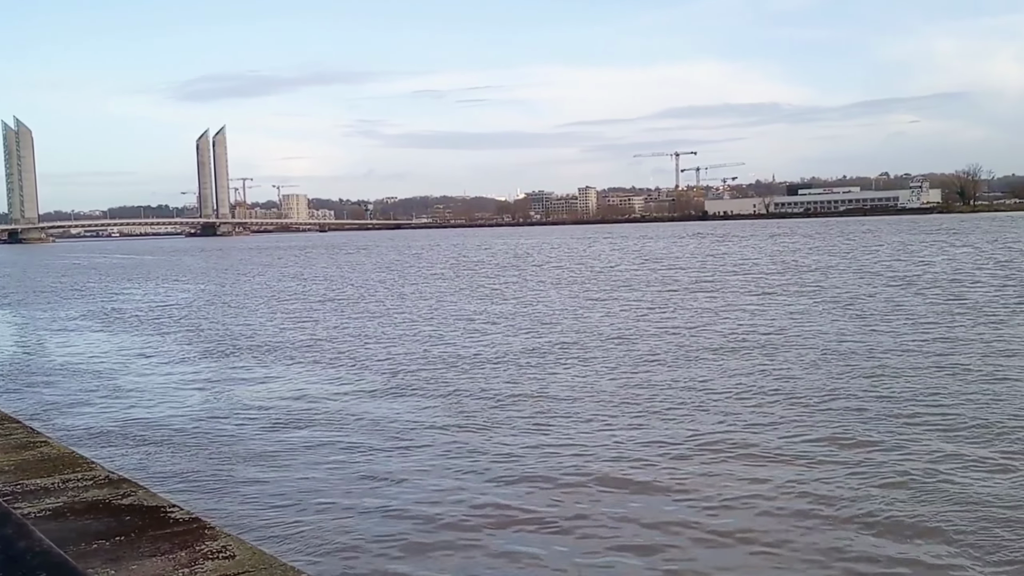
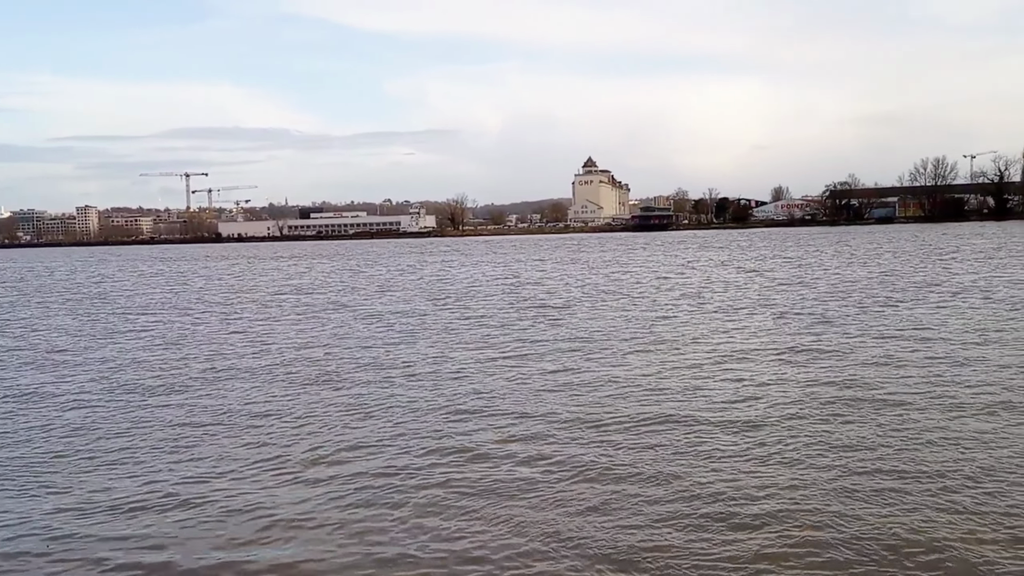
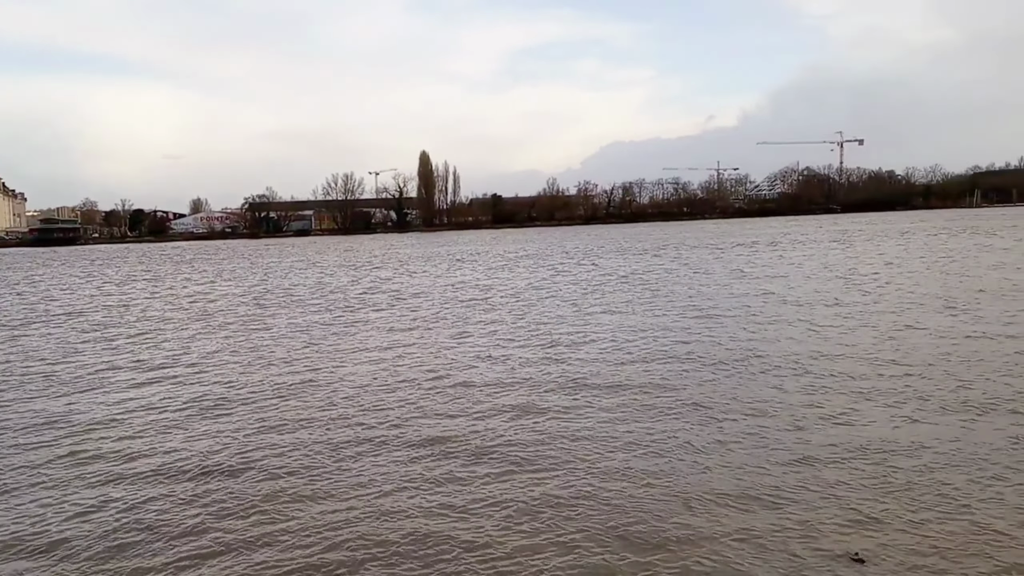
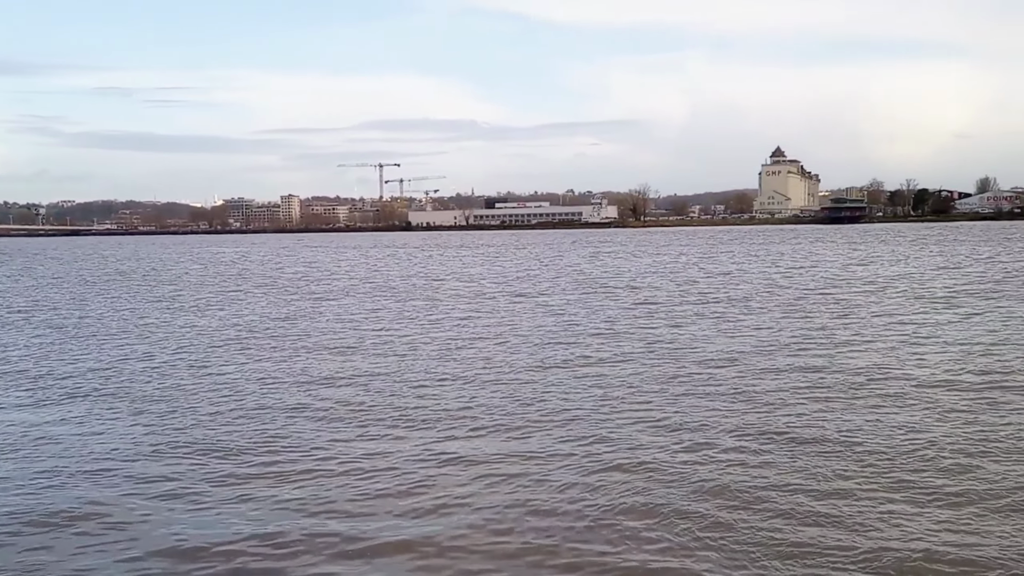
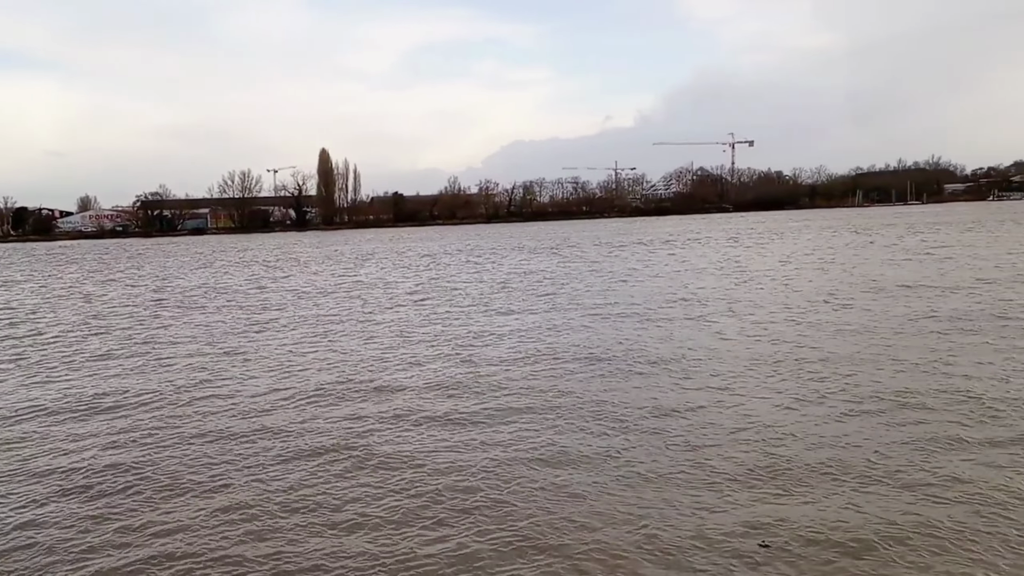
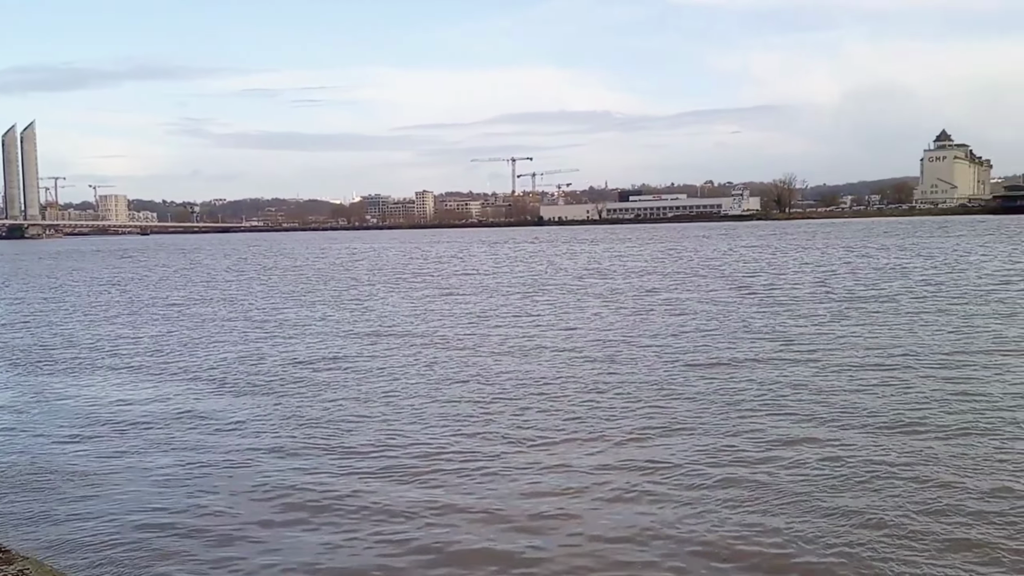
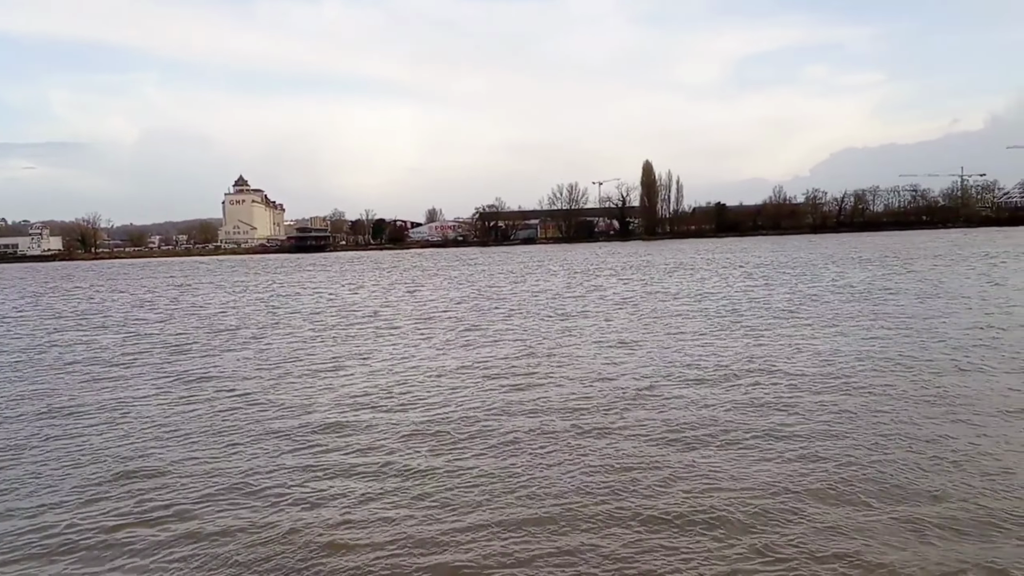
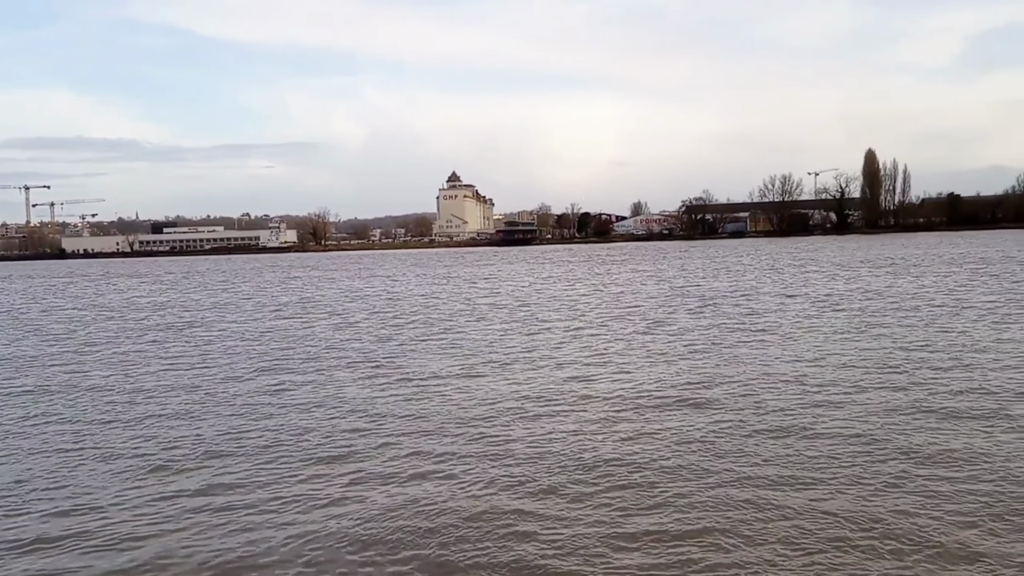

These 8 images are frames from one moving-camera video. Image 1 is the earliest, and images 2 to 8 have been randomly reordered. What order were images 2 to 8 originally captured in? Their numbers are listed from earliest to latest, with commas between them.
6, 4, 2, 8, 7, 3, 5
